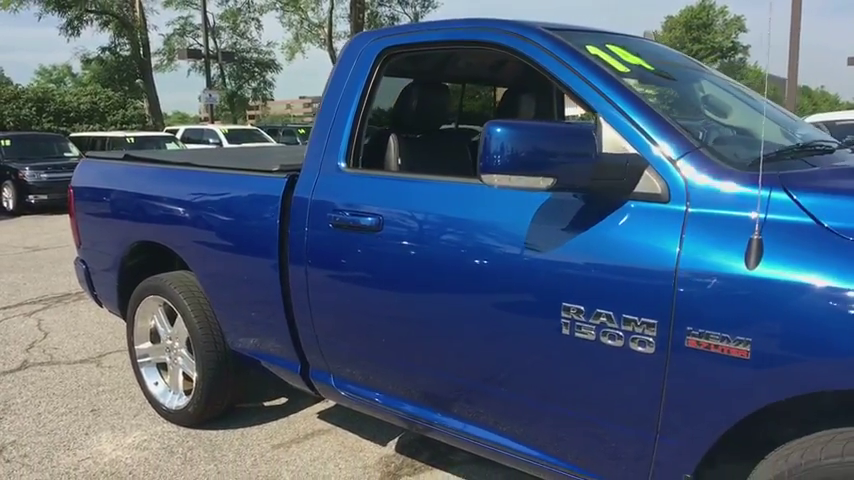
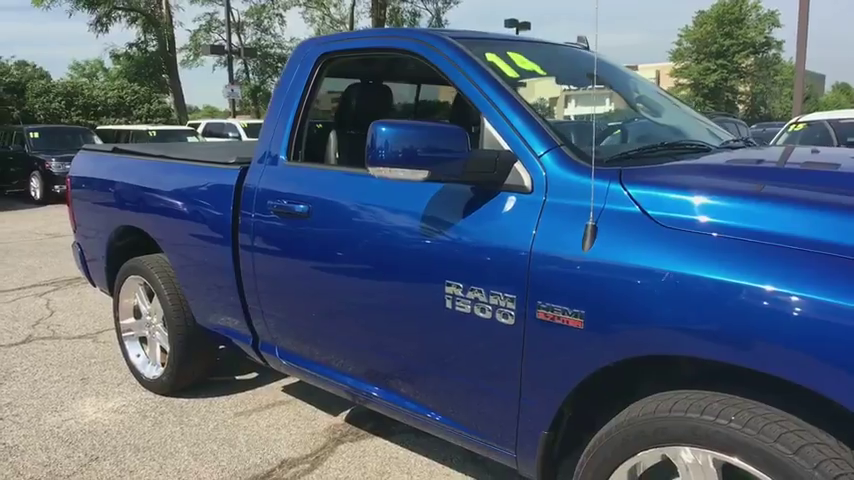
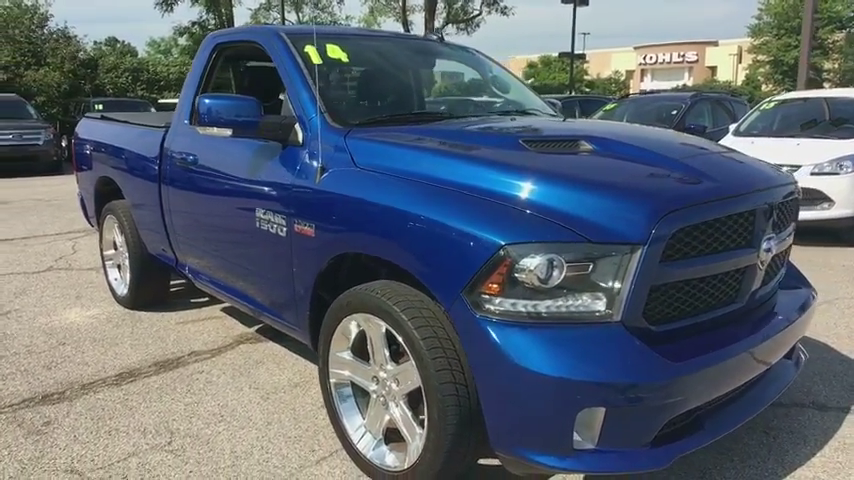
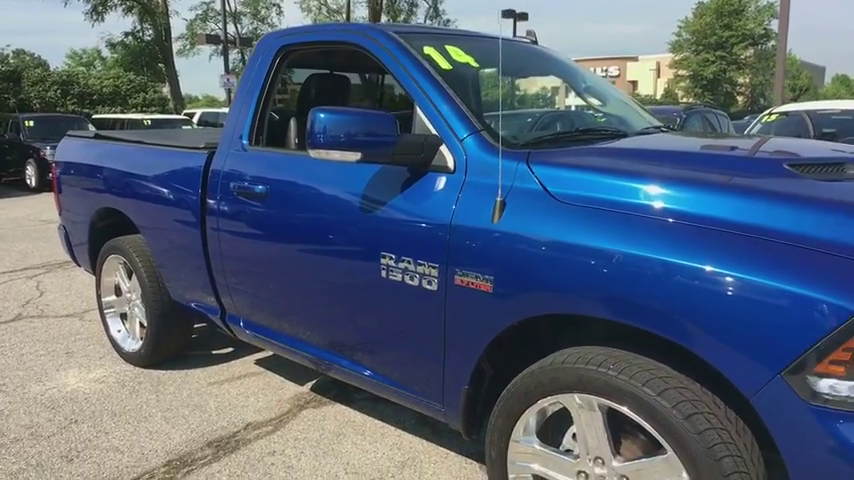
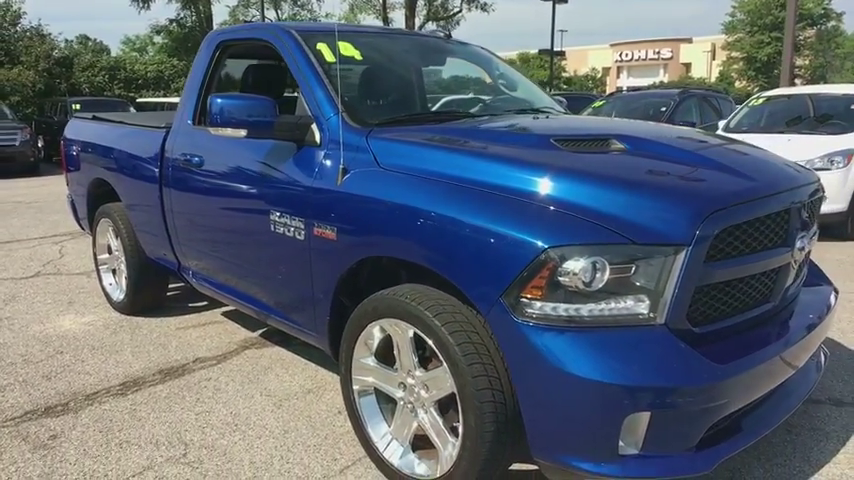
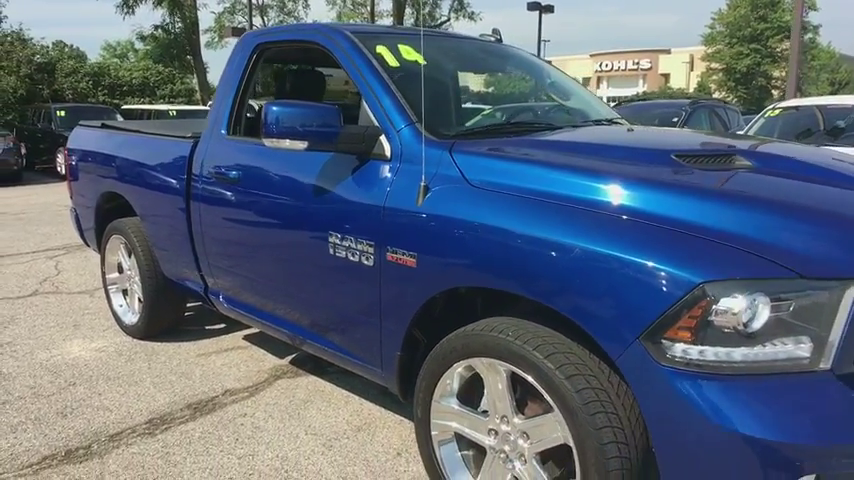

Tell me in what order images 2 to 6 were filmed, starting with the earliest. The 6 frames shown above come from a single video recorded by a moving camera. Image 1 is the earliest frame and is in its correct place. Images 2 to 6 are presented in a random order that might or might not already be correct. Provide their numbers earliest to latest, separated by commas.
2, 4, 6, 5, 3
